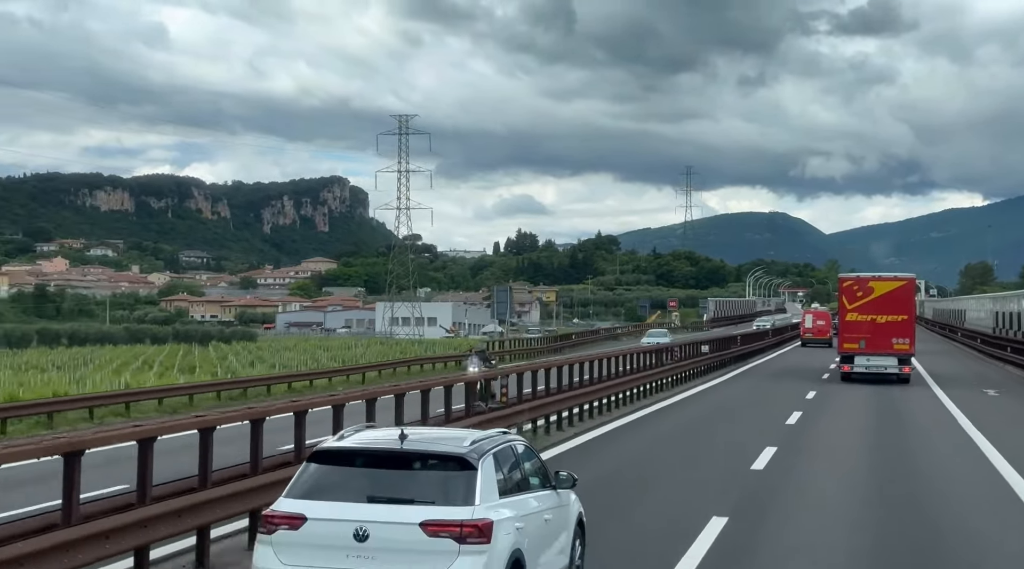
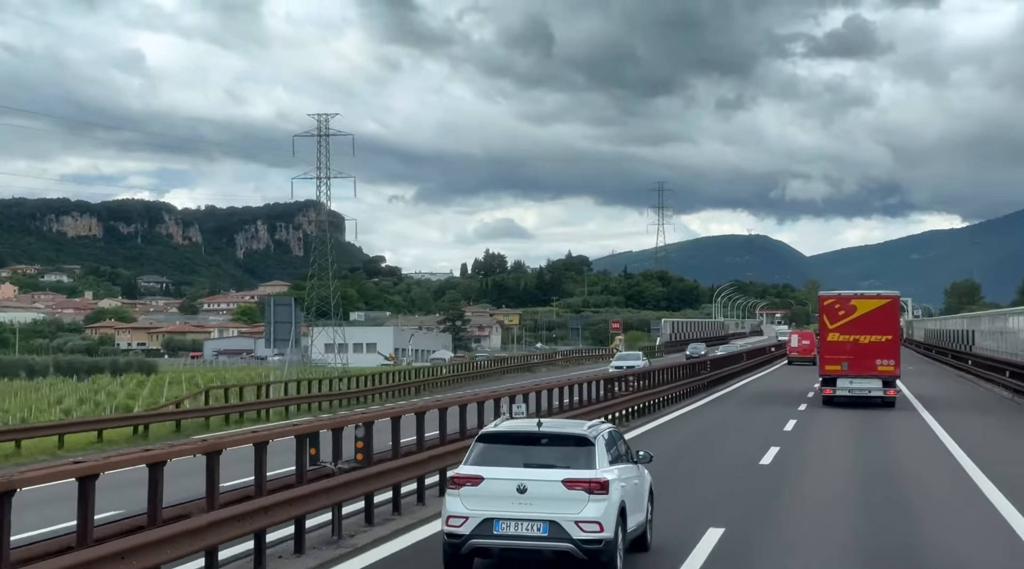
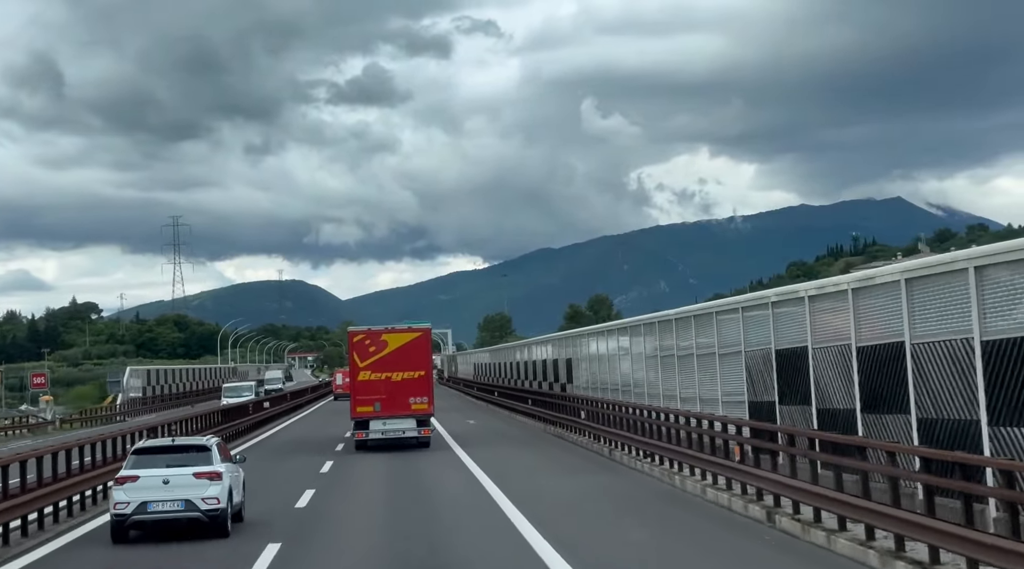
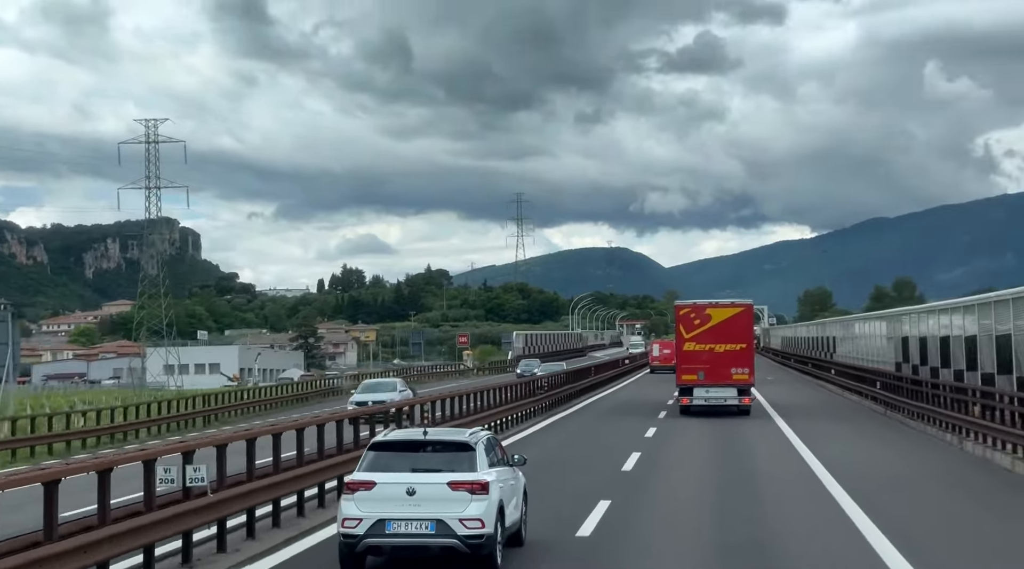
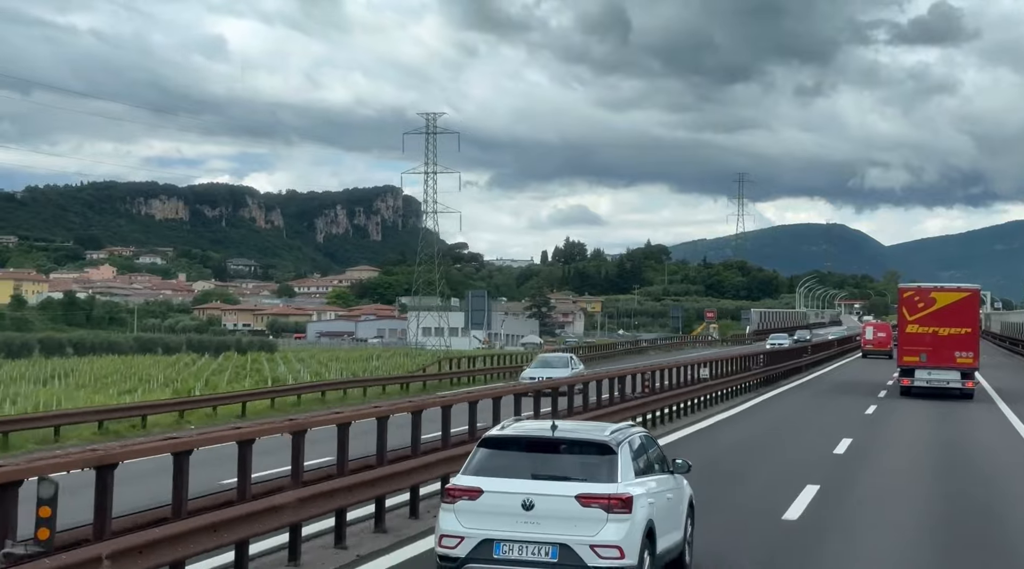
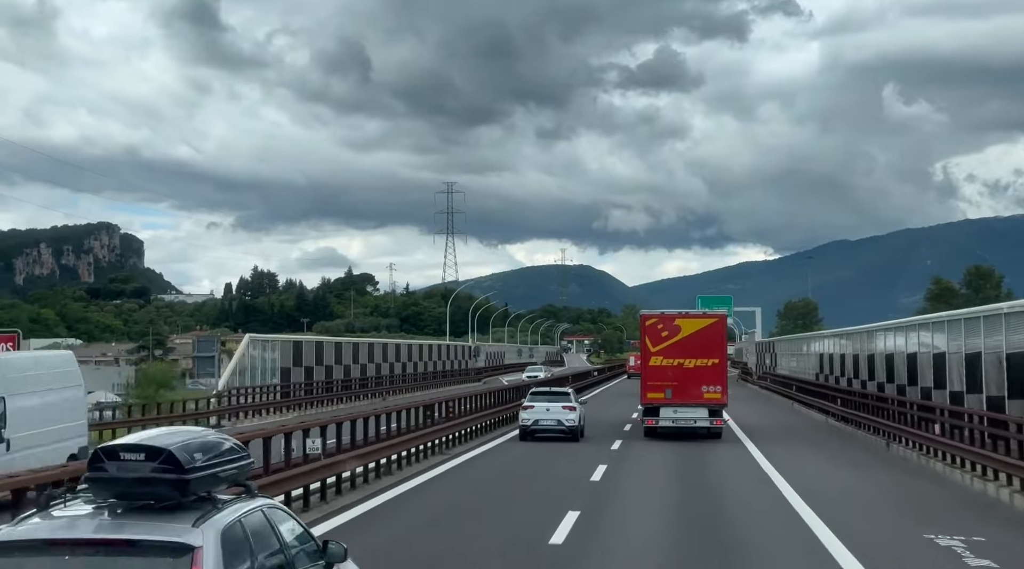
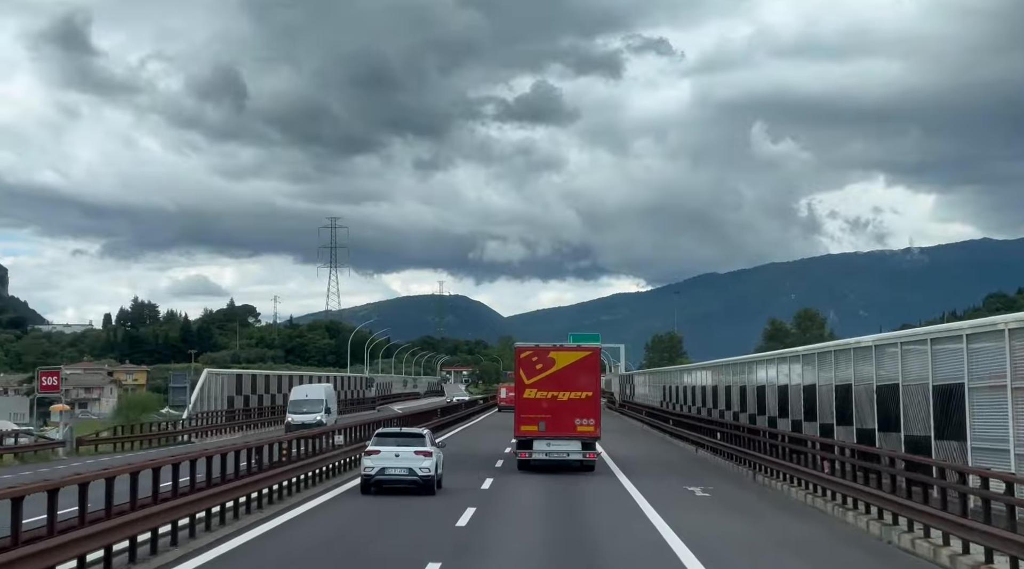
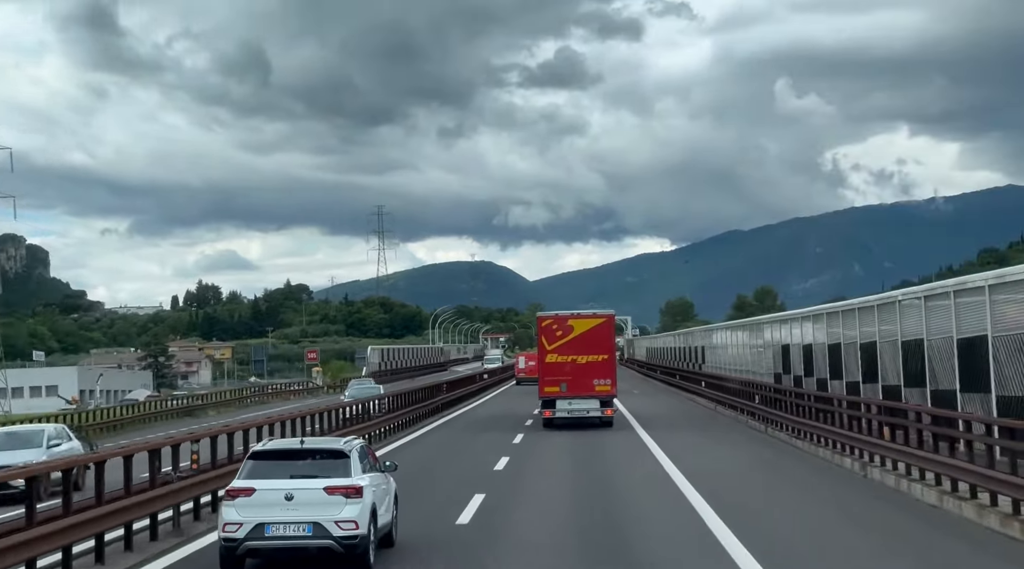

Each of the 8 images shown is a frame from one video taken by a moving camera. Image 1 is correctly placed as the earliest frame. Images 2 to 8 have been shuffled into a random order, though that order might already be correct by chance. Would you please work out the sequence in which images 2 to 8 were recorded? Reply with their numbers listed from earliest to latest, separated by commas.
5, 2, 4, 8, 3, 7, 6
